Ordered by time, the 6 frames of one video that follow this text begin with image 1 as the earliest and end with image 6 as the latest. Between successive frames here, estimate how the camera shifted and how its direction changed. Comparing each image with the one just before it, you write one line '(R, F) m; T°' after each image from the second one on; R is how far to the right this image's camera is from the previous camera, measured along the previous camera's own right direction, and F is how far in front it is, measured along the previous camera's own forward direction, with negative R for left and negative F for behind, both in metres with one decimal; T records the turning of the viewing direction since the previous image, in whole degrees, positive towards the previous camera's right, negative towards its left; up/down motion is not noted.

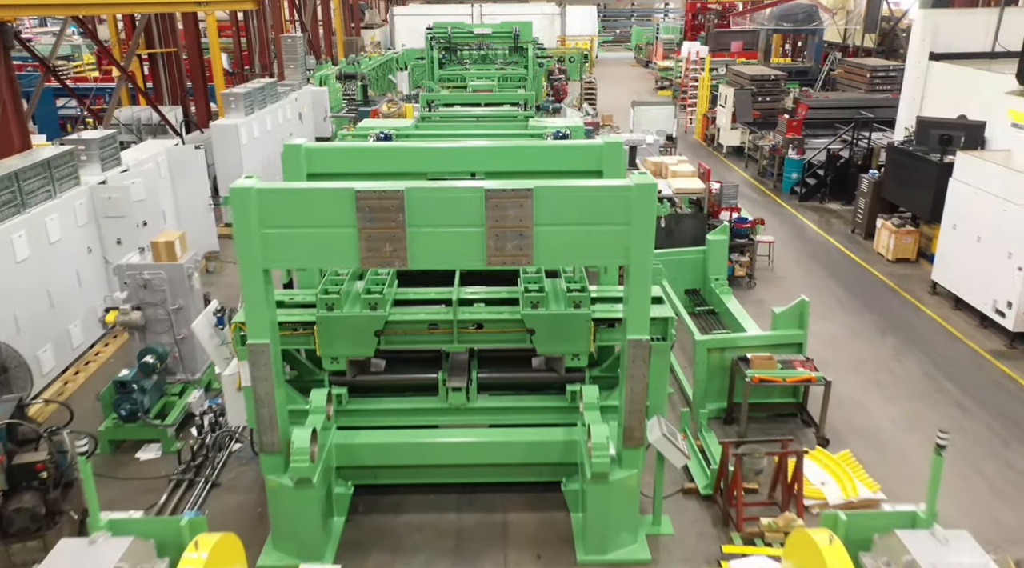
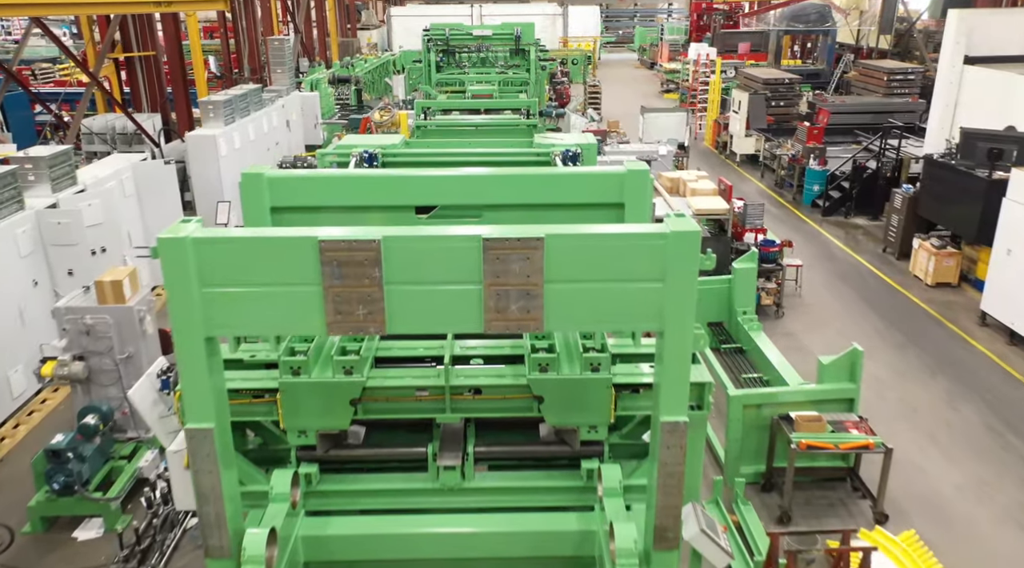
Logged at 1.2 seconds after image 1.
(0.0, +0.7) m; 0°
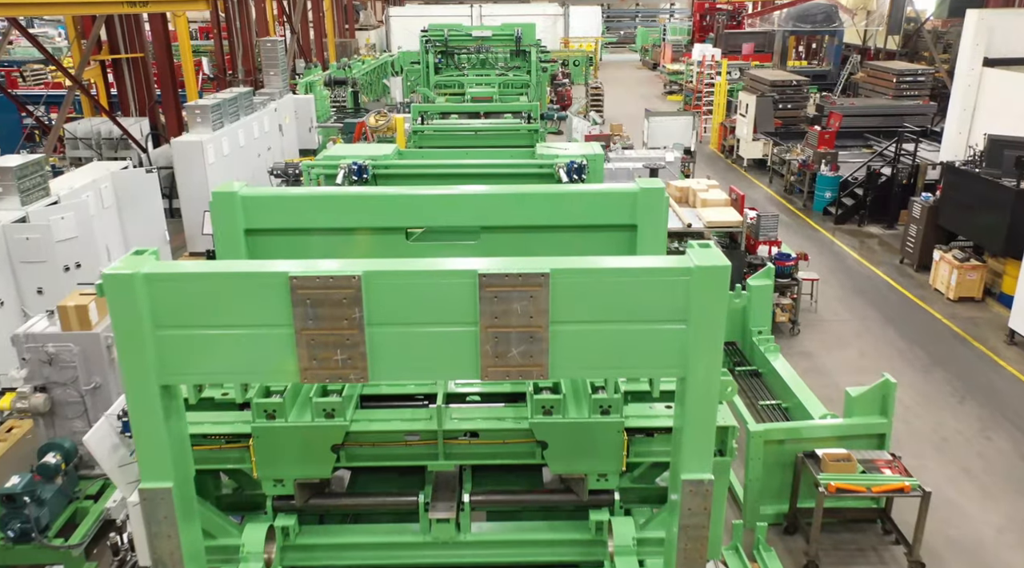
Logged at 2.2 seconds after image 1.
(0.0, +0.4) m; 0°
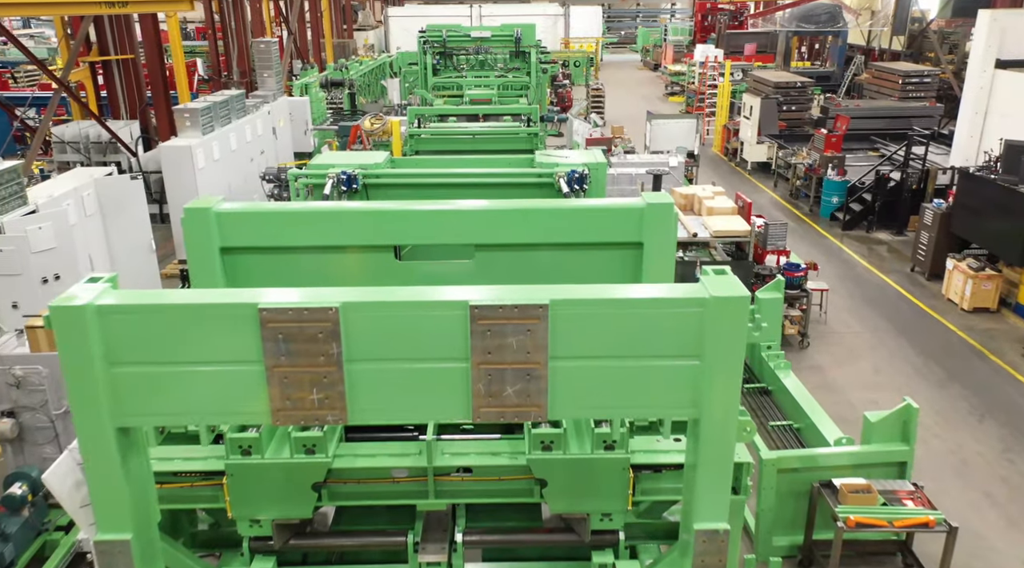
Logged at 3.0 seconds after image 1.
(0.0, +0.2) m; 0°
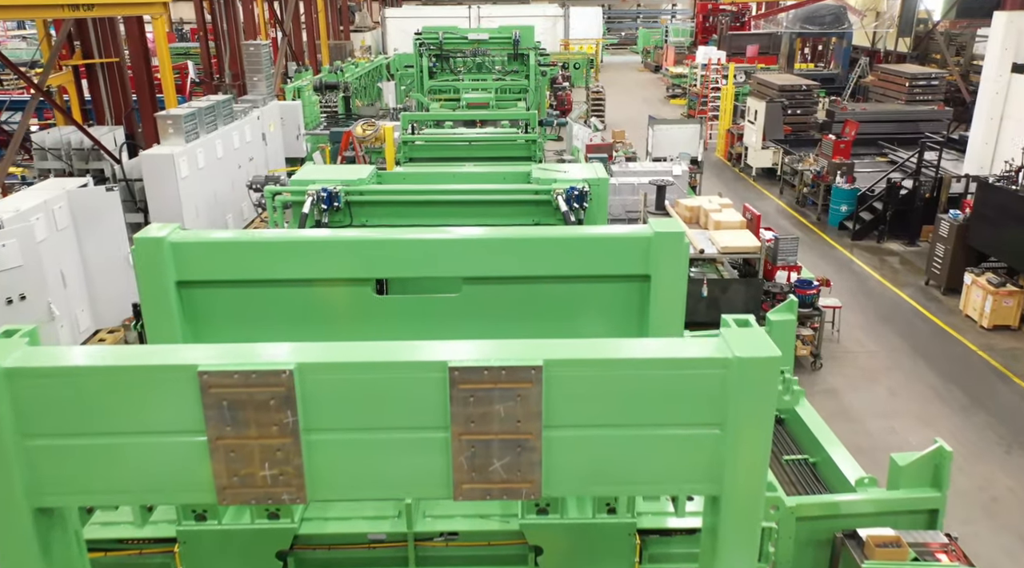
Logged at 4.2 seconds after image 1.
(0.0, +0.3) m; 0°
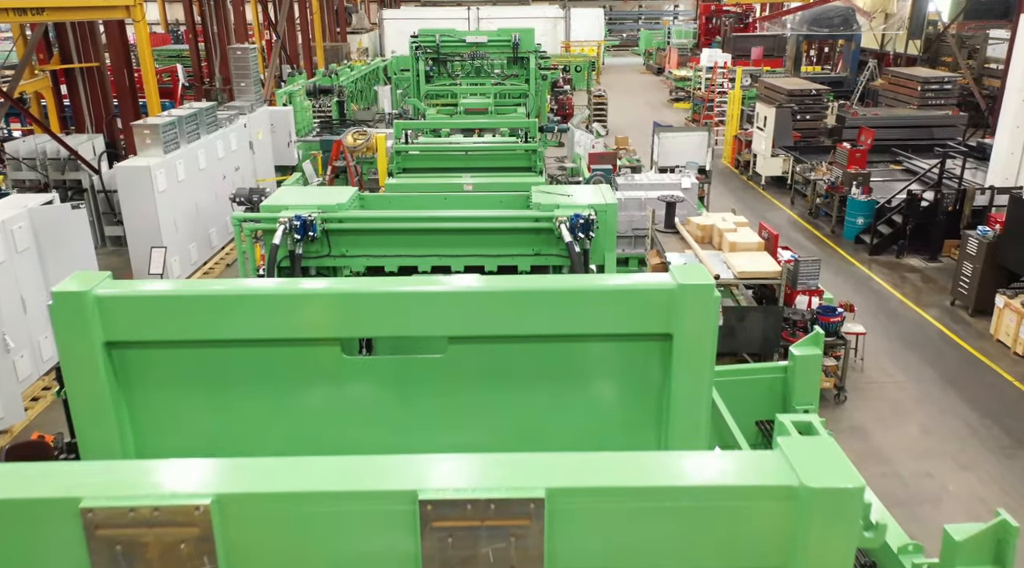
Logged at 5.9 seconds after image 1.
(0.0, +0.5) m; 0°
